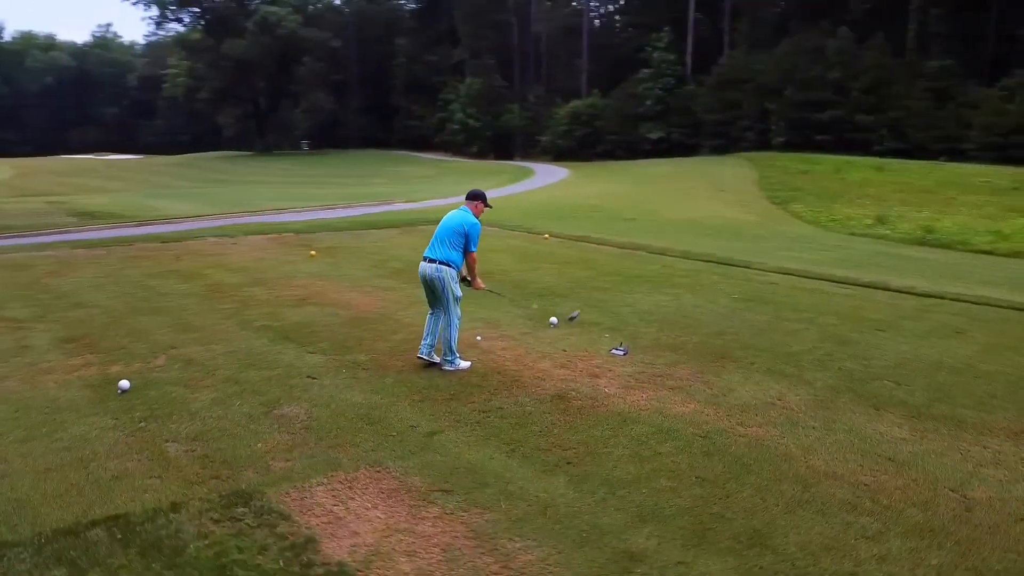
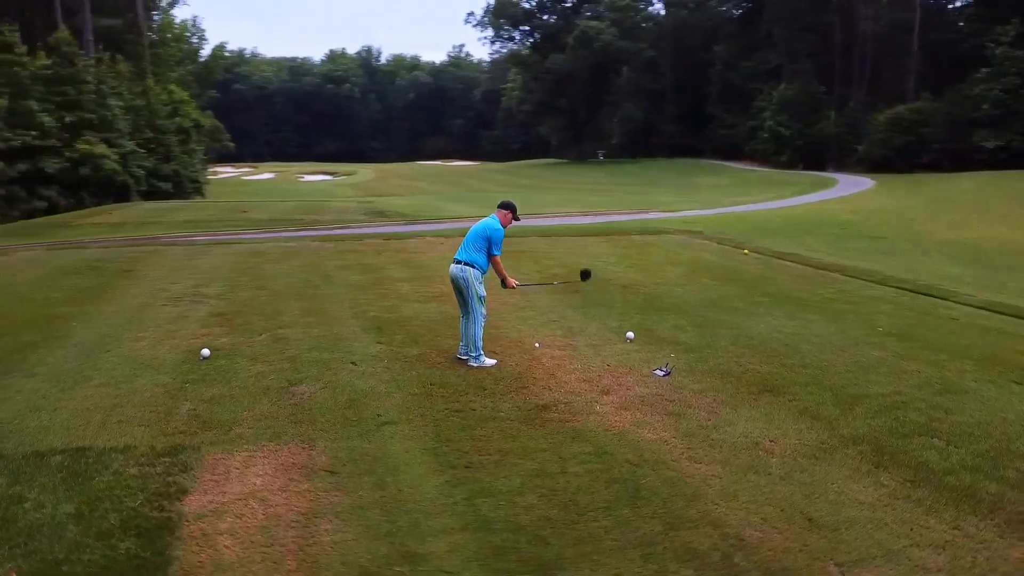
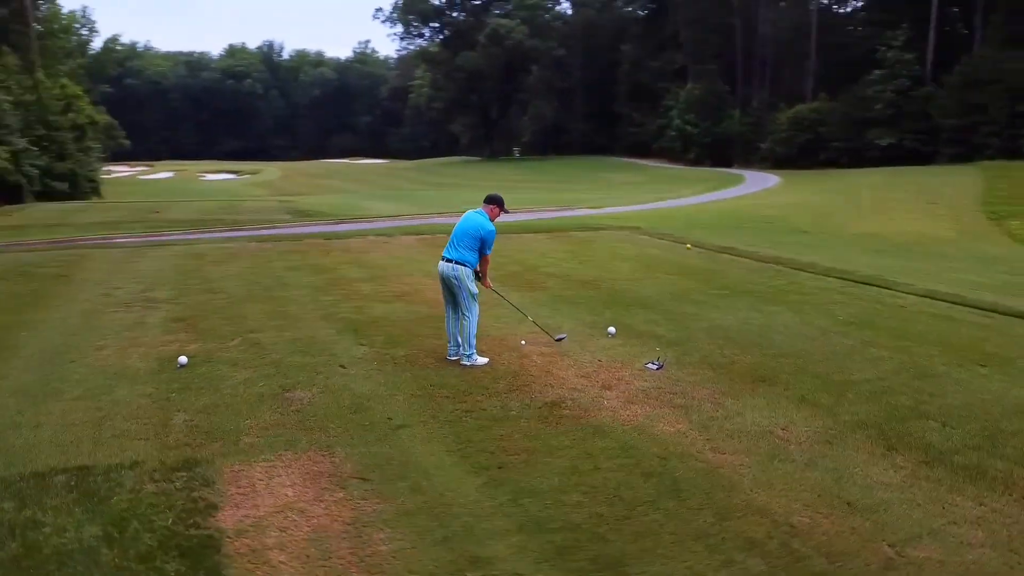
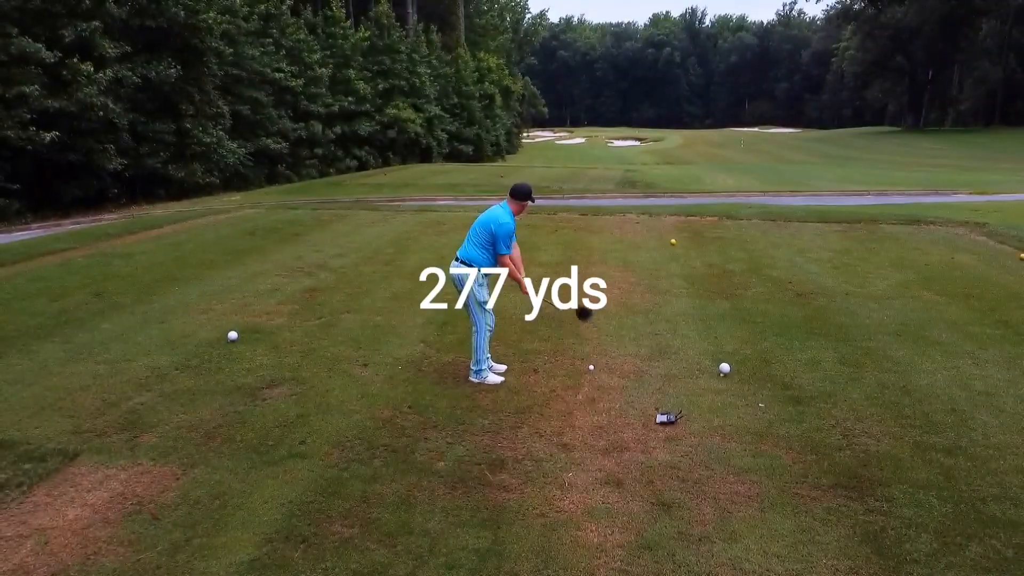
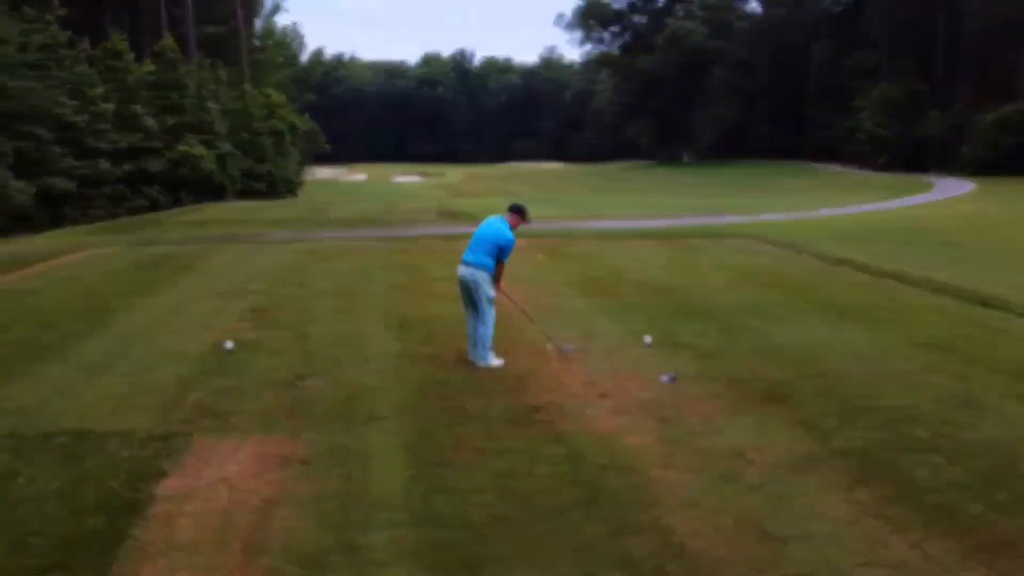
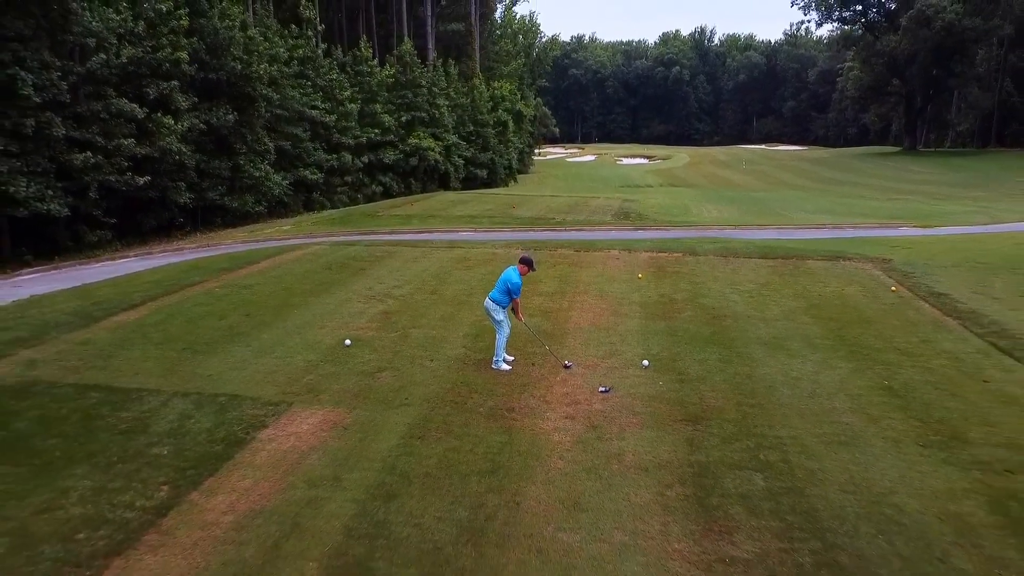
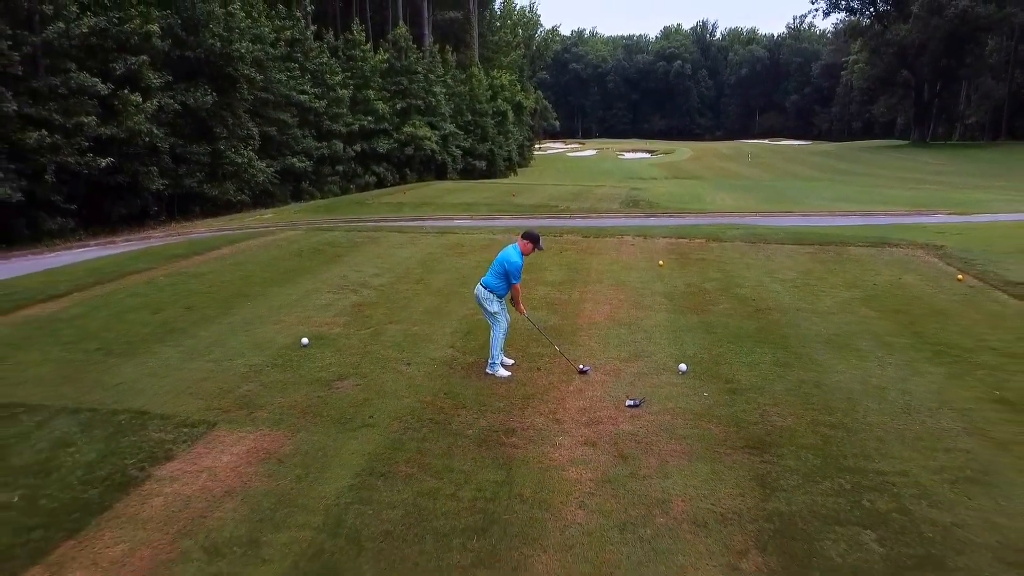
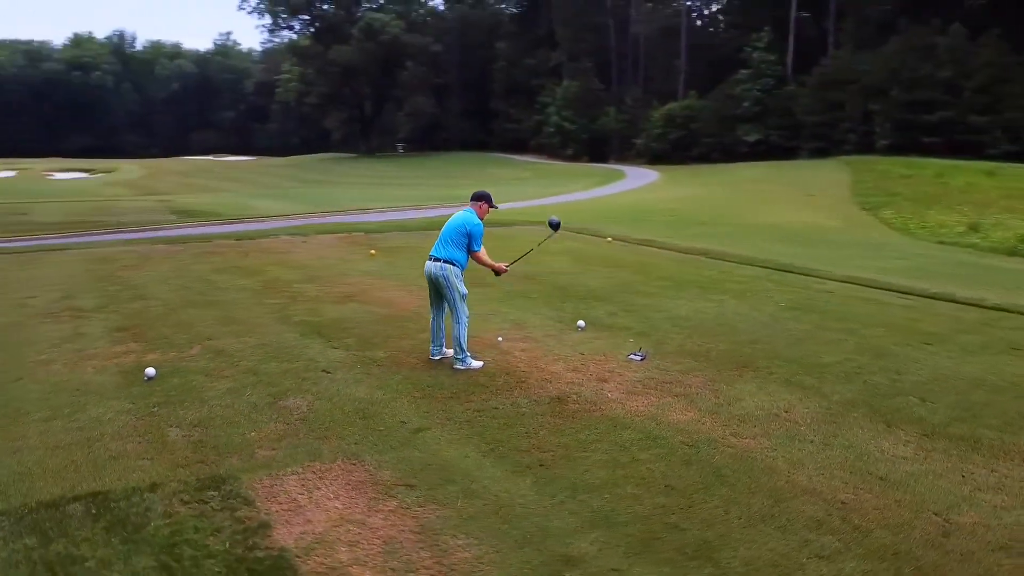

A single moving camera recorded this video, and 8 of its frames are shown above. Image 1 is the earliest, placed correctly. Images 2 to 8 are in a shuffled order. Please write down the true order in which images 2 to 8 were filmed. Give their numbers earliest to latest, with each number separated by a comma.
8, 3, 2, 5, 4, 7, 6
